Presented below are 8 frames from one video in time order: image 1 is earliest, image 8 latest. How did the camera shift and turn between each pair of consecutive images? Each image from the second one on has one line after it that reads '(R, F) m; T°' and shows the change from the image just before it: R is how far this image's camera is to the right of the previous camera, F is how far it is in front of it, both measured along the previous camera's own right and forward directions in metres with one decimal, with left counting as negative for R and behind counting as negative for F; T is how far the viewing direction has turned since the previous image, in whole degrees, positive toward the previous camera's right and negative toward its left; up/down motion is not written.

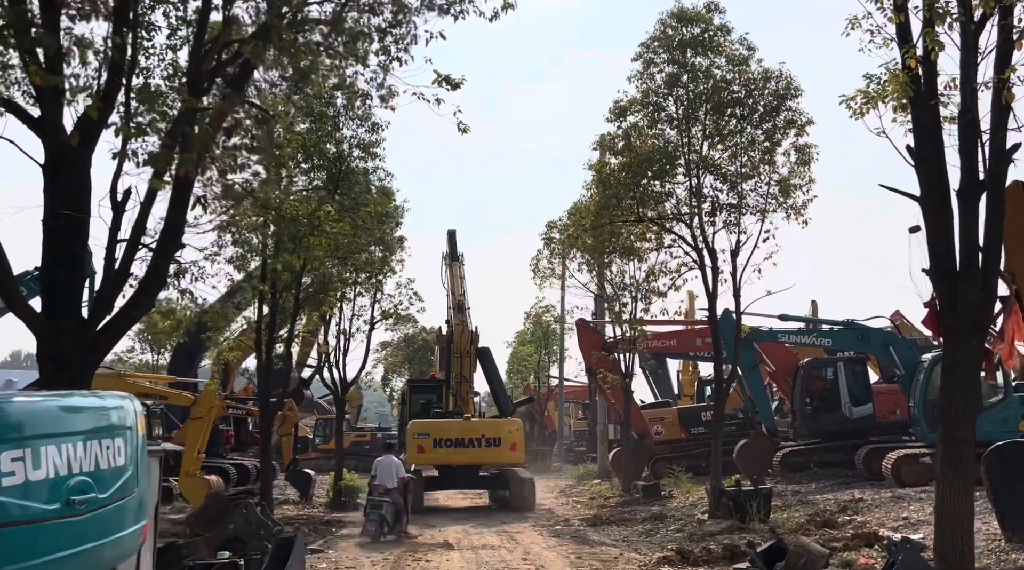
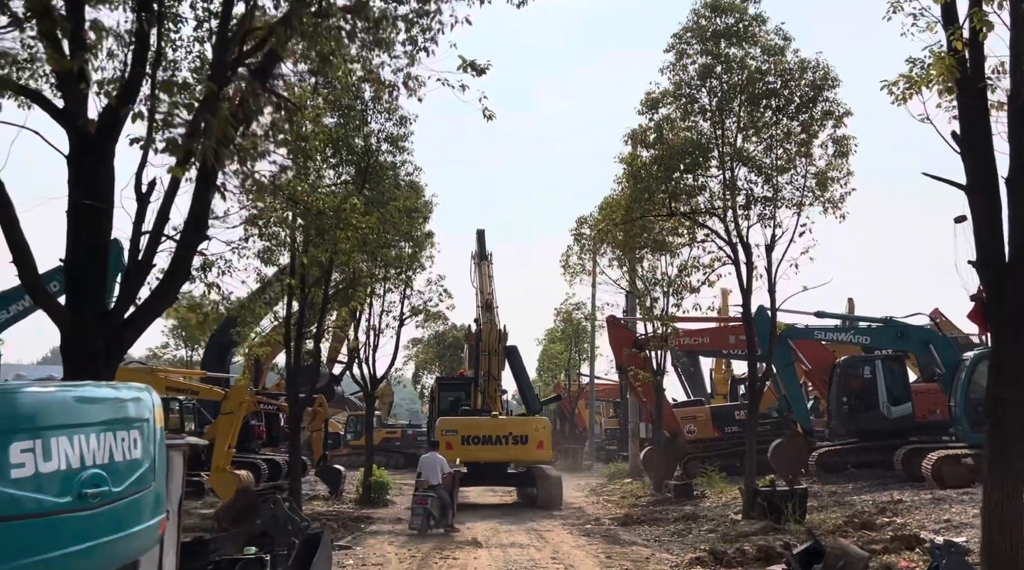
(0.0, +0.2) m; -2°
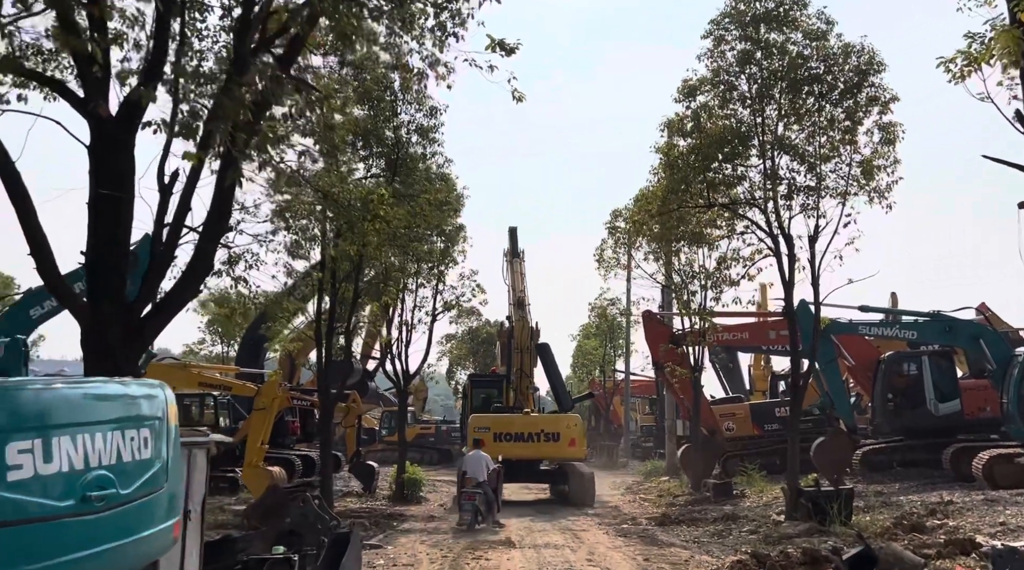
(0.0, +0.4) m; -2°
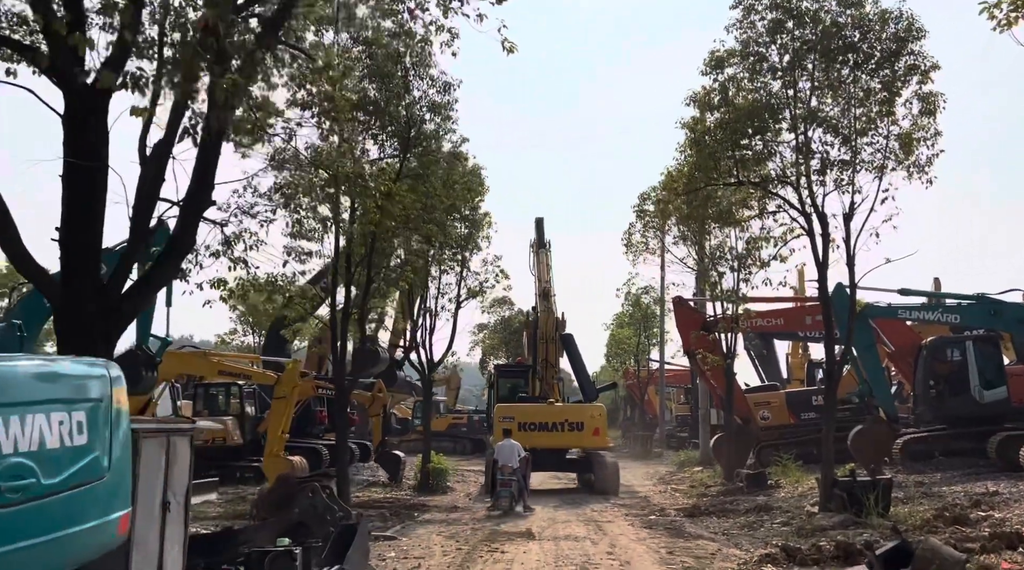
(+0.3, +0.5) m; -2°
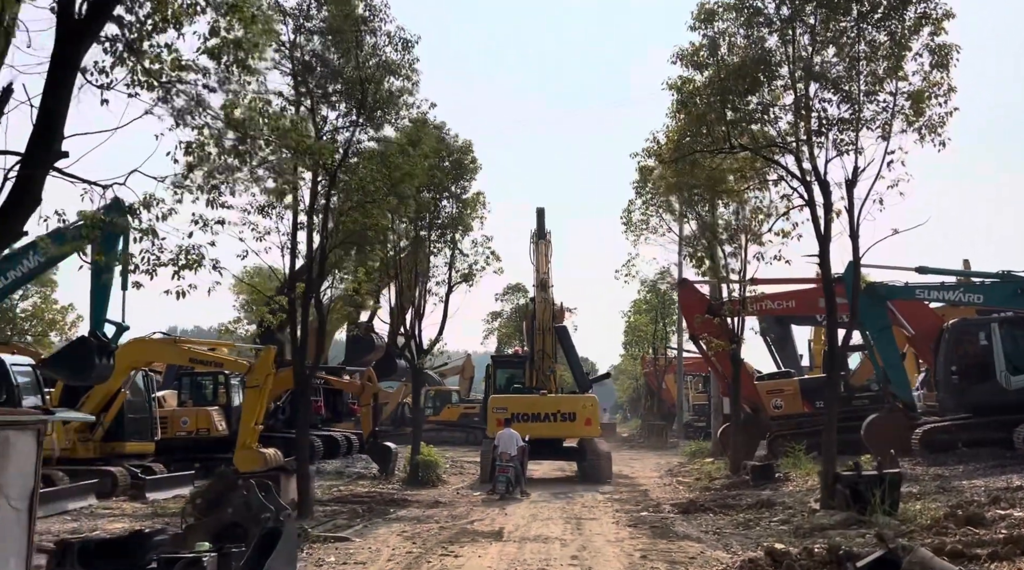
(+0.8, +1.2) m; -2°
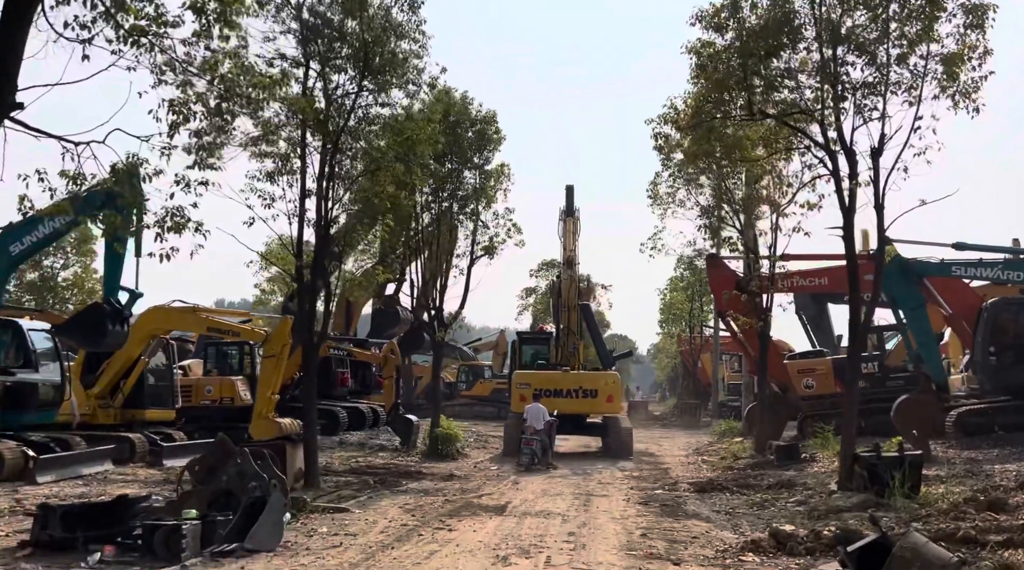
(+0.5, +0.3) m; -3°
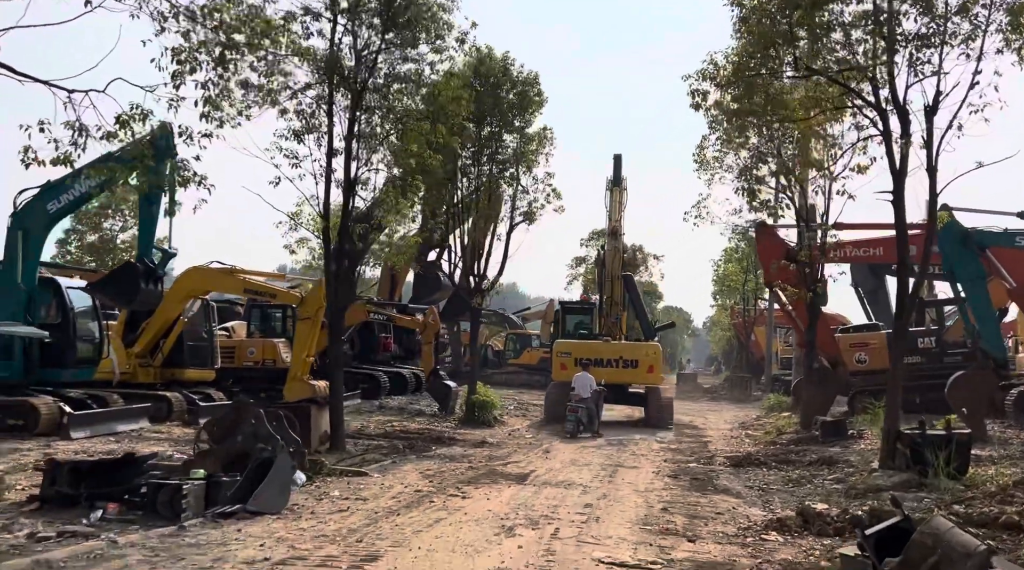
(+0.4, +0.4) m; -4°
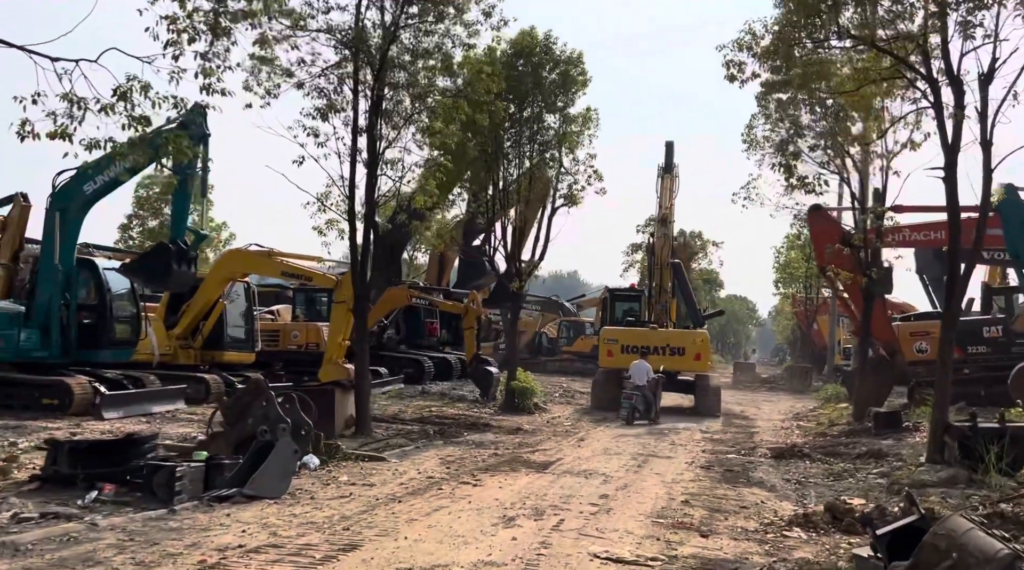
(+0.5, +0.4) m; -4°
